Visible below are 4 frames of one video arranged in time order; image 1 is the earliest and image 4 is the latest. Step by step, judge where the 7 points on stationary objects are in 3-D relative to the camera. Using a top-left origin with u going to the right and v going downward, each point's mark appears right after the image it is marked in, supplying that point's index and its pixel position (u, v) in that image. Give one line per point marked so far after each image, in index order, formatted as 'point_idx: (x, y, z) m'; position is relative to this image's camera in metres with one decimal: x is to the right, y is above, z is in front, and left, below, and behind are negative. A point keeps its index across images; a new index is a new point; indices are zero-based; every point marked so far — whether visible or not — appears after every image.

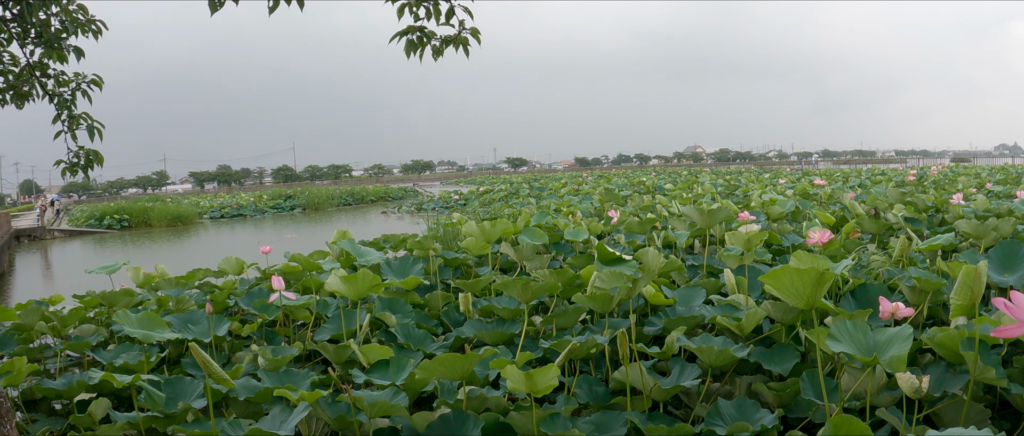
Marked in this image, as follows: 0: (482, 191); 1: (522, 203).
0: (-0.5, +0.6, +12.2) m
1: (+0.3, +0.2, +7.5) m
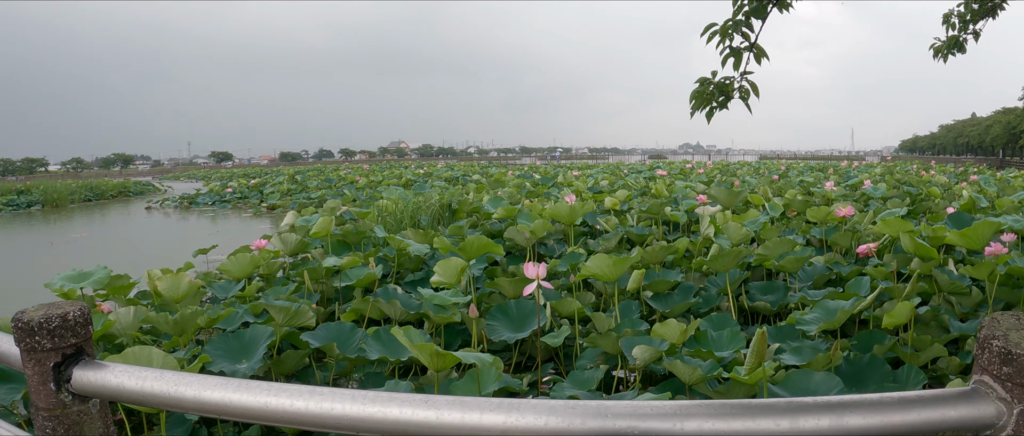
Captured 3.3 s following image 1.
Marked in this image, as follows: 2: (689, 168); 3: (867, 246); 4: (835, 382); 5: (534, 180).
0: (-4.7, +0.6, +10.7) m
1: (-1.7, +0.3, +6.9) m
2: (+2.8, +0.8, +9.3) m
3: (+1.6, -0.1, +2.6) m
4: (+0.8, -0.4, +1.4) m
5: (+0.2, +0.5, +7.3) m
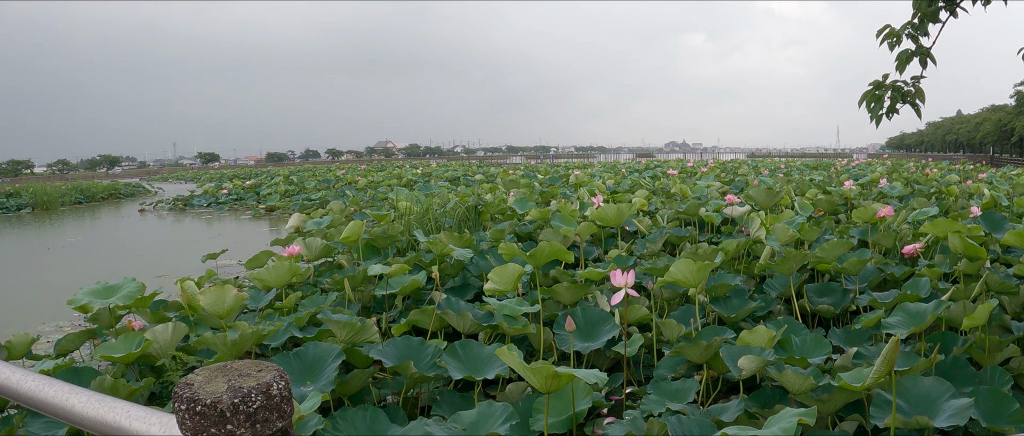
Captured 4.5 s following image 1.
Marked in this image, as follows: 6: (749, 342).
0: (-4.7, +0.6, +10.5) m
1: (-1.6, +0.2, +6.8) m
2: (+2.8, +0.8, +9.2) m
3: (+1.8, -0.1, +2.6) m
4: (+1.0, -0.4, +1.4) m
5: (+0.3, +0.5, +7.2) m
6: (+0.6, -0.3, +1.6) m
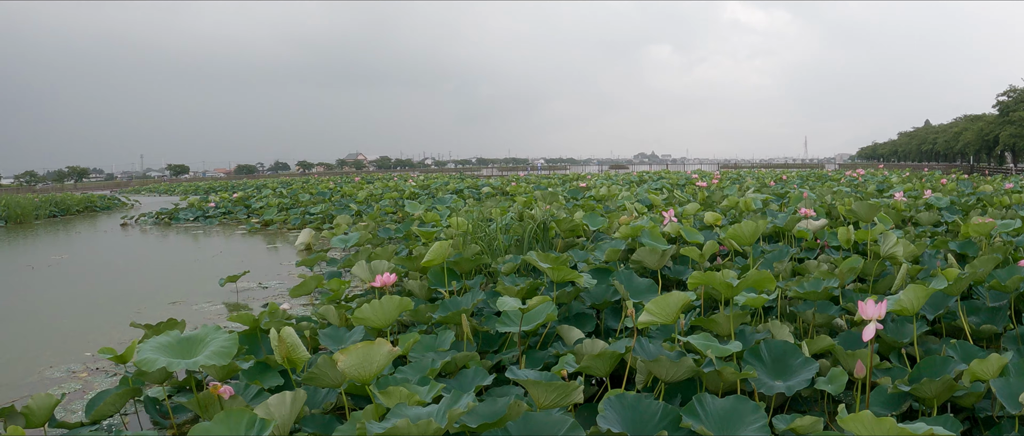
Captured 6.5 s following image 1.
0: (-4.7, +0.3, +10.0) m
1: (-1.4, +0.1, +6.4) m
2: (+2.9, +0.6, +9.1) m
3: (+2.2, -0.2, +2.4) m
4: (+1.5, -0.4, +1.1) m
5: (+0.5, +0.3, +7.0) m
6: (+1.1, -0.4, +1.3) m
